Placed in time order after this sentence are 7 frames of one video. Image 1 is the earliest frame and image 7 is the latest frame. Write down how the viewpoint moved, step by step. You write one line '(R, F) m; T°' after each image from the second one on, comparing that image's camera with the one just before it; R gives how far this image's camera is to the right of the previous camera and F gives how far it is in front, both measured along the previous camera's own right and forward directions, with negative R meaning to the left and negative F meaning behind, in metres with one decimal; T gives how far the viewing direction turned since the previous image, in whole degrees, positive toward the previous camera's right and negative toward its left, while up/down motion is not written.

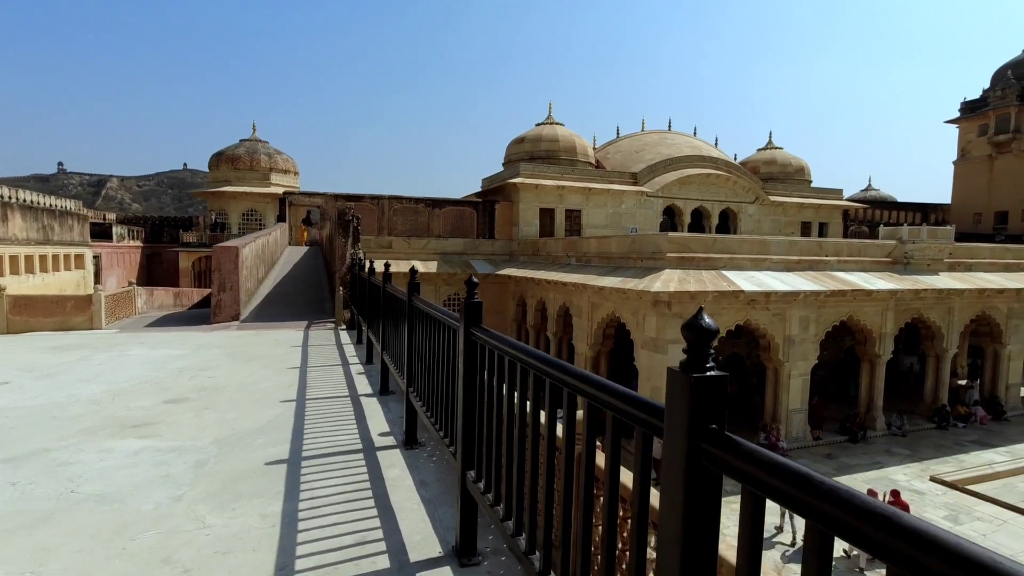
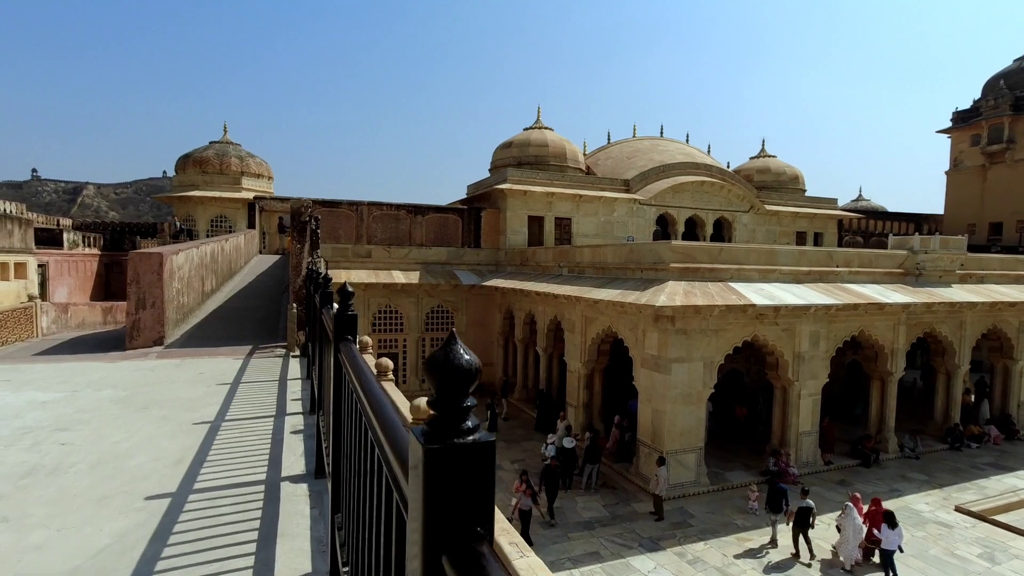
(-0.1, +1.0) m; +2°
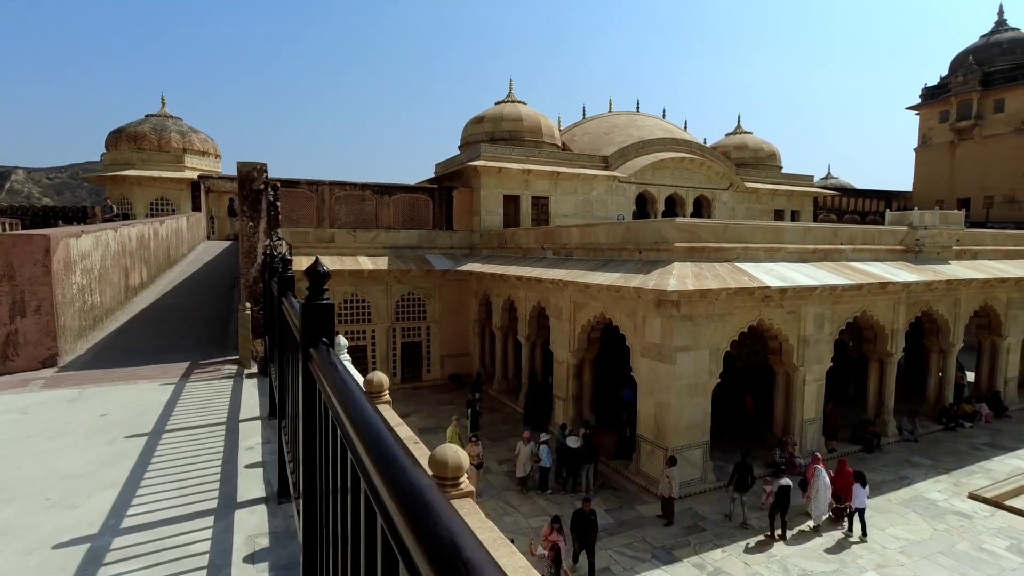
(-0.4, +1.1) m; +4°
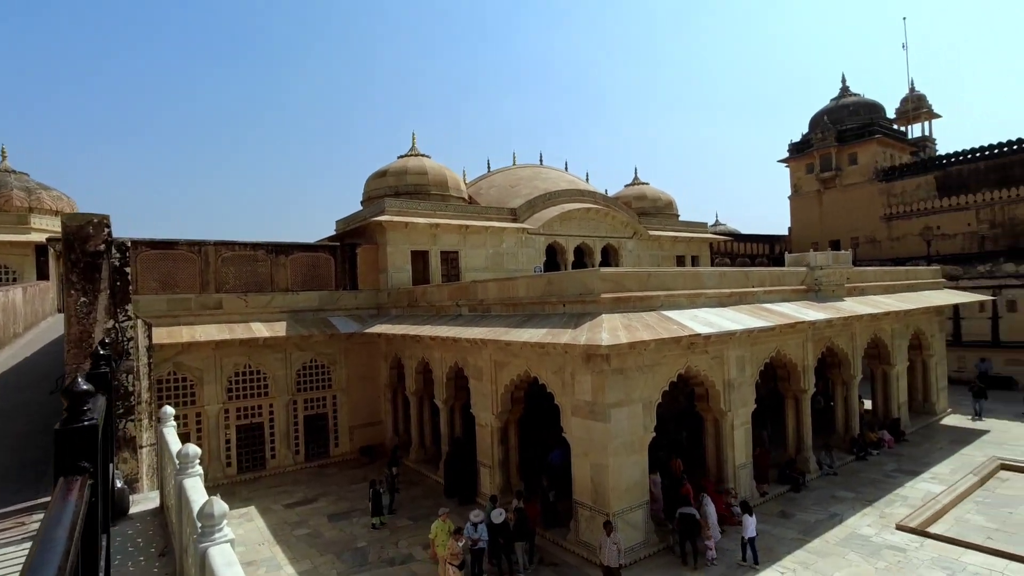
(-0.2, +0.7) m; +10°
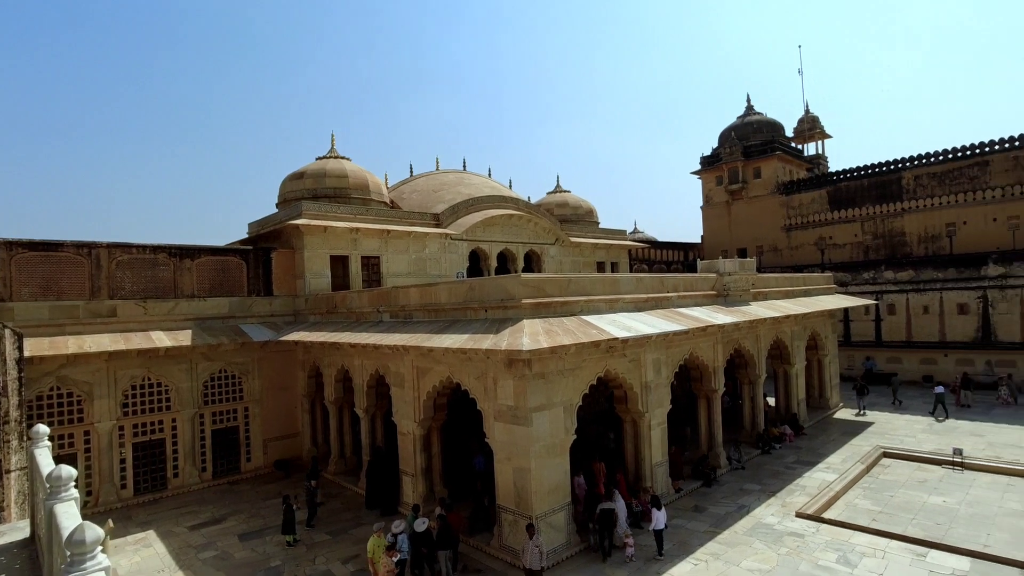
(0.0, 0.0) m; +8°
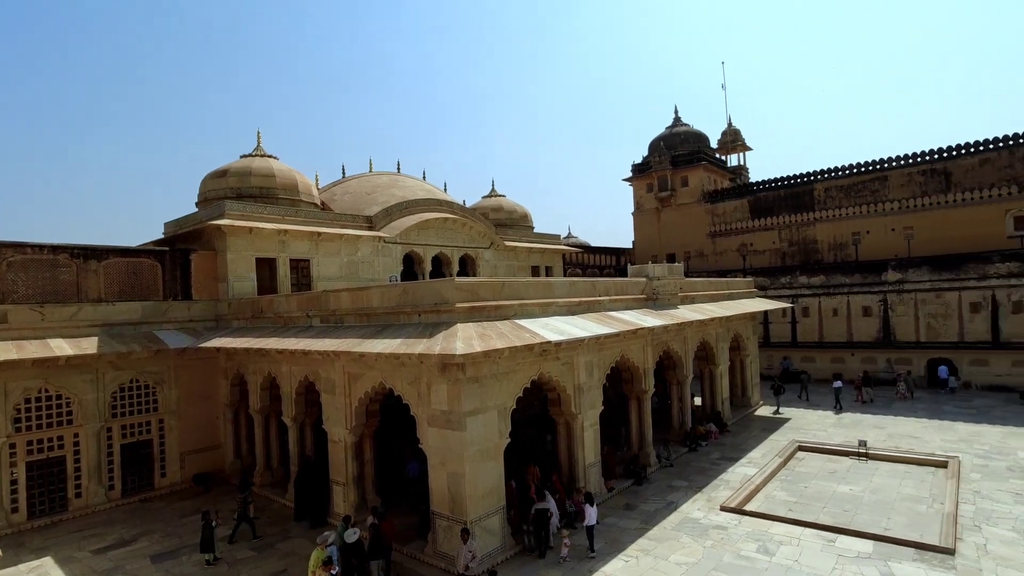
(0.0, 0.0) m; +6°
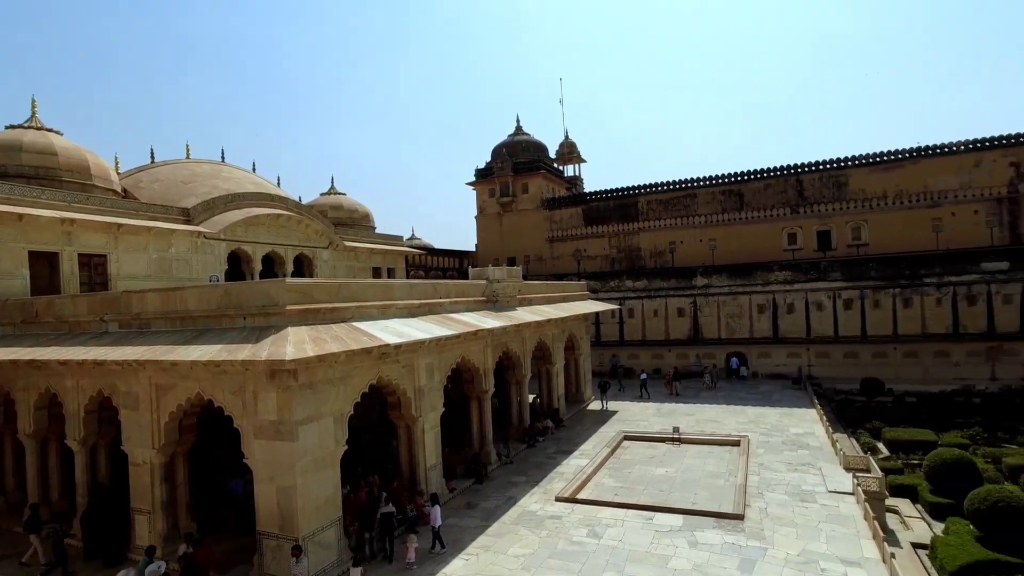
(+0.1, 0.0) m; +16°
